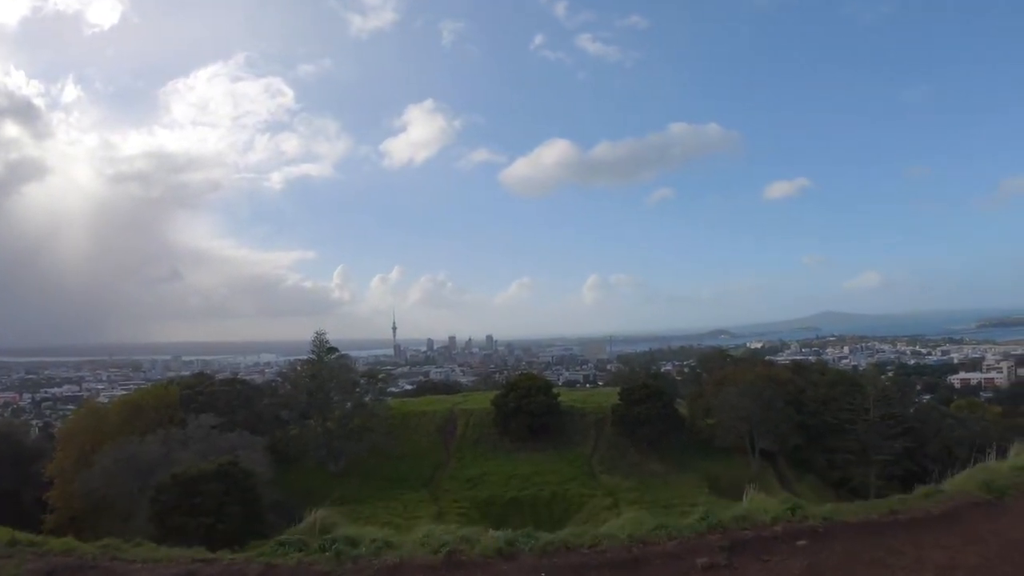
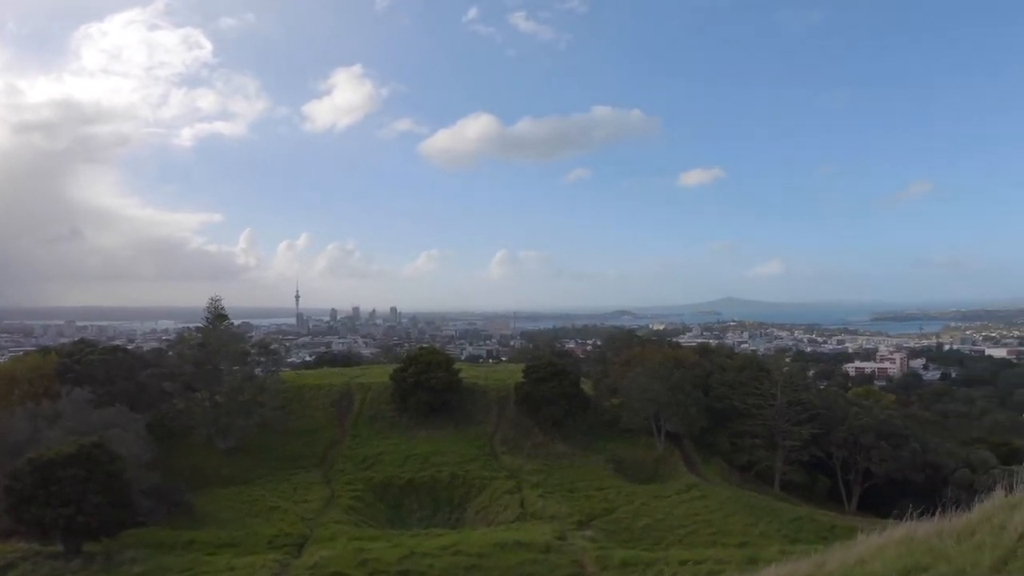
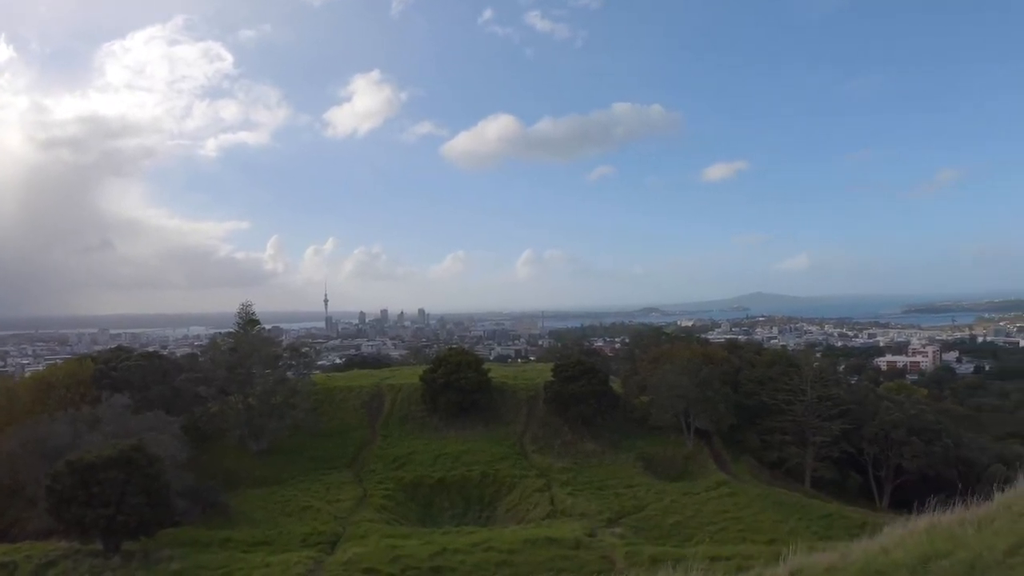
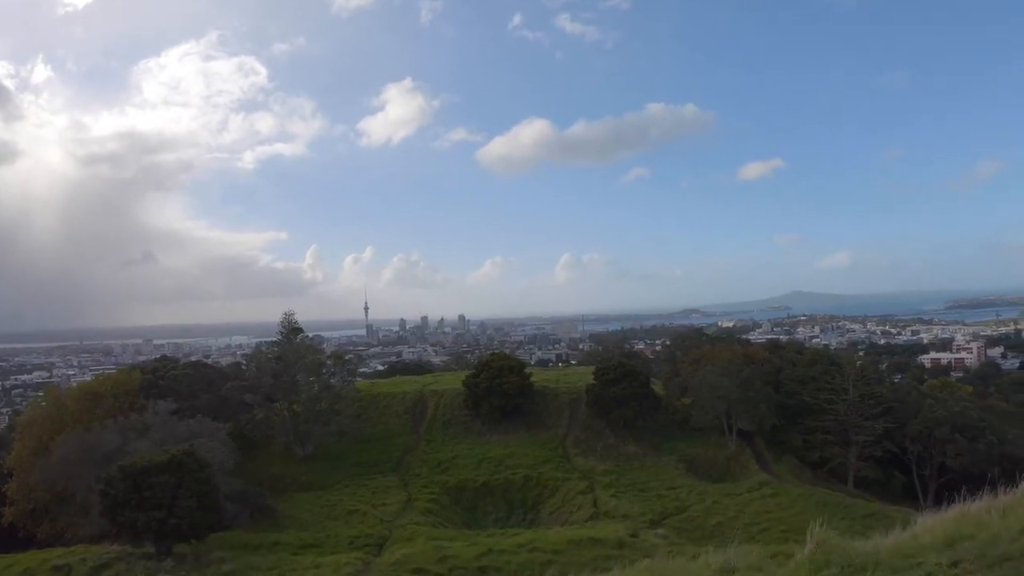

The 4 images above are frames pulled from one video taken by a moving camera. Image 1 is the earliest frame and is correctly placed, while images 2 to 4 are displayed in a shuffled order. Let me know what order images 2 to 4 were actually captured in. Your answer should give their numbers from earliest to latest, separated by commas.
4, 3, 2
